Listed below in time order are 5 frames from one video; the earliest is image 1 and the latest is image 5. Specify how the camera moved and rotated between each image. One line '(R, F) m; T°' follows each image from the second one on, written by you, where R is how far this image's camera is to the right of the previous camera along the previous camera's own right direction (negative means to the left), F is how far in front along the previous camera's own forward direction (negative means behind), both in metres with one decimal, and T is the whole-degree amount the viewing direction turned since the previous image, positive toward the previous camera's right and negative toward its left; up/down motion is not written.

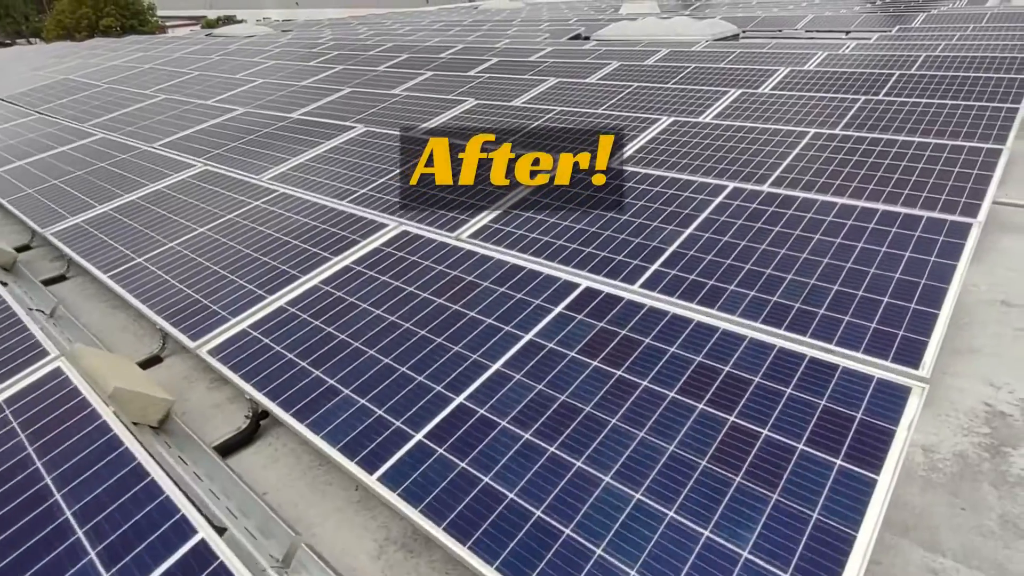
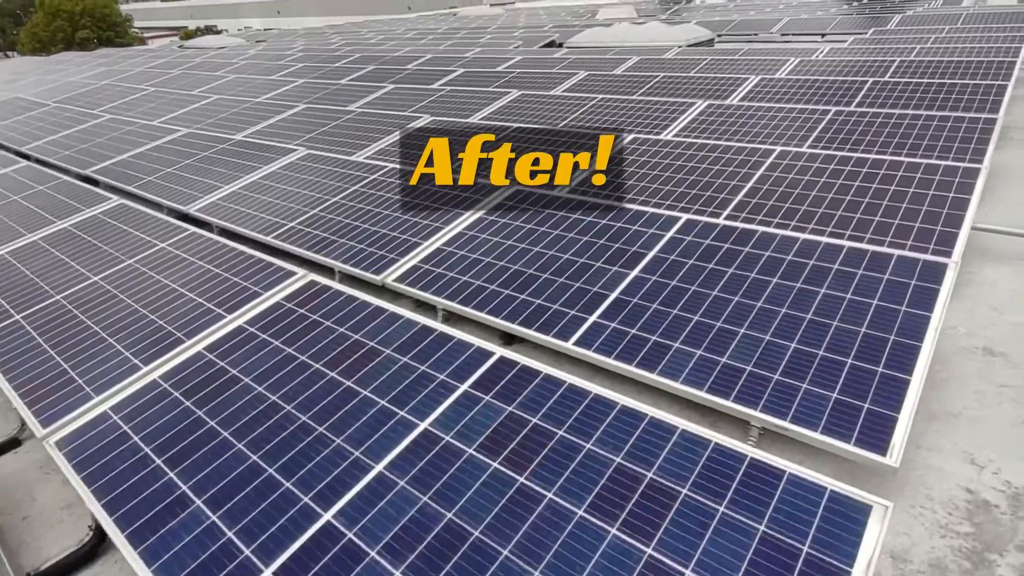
(+0.9, +1.0) m; +1°
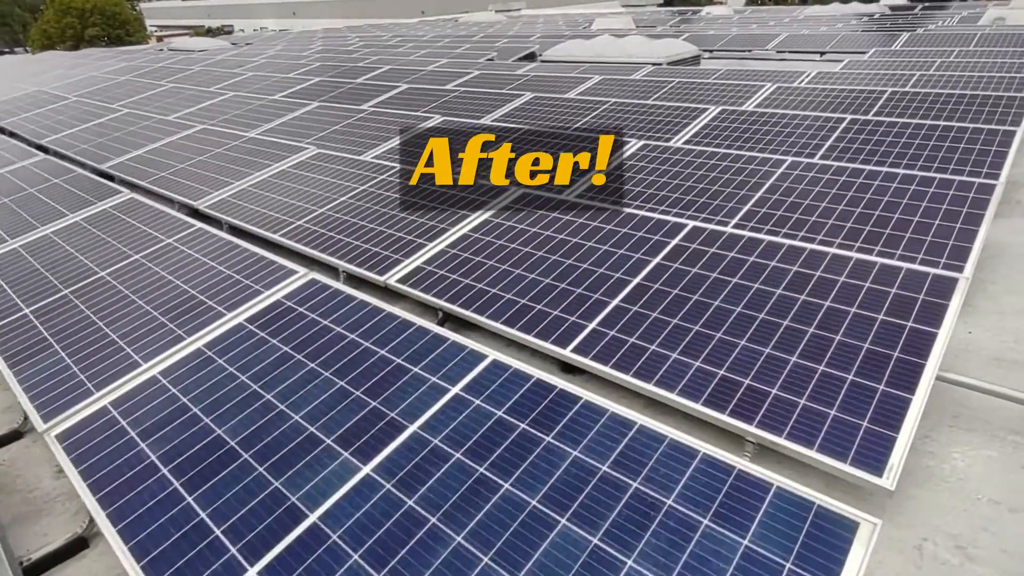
(+3.0, +3.1) m; -1°
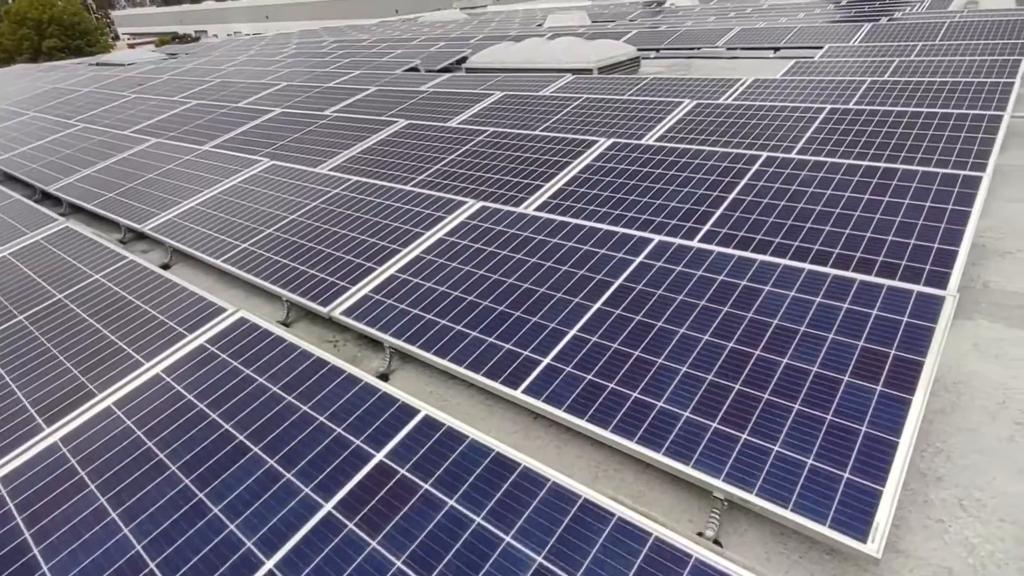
(+3.5, +3.7) m; +1°
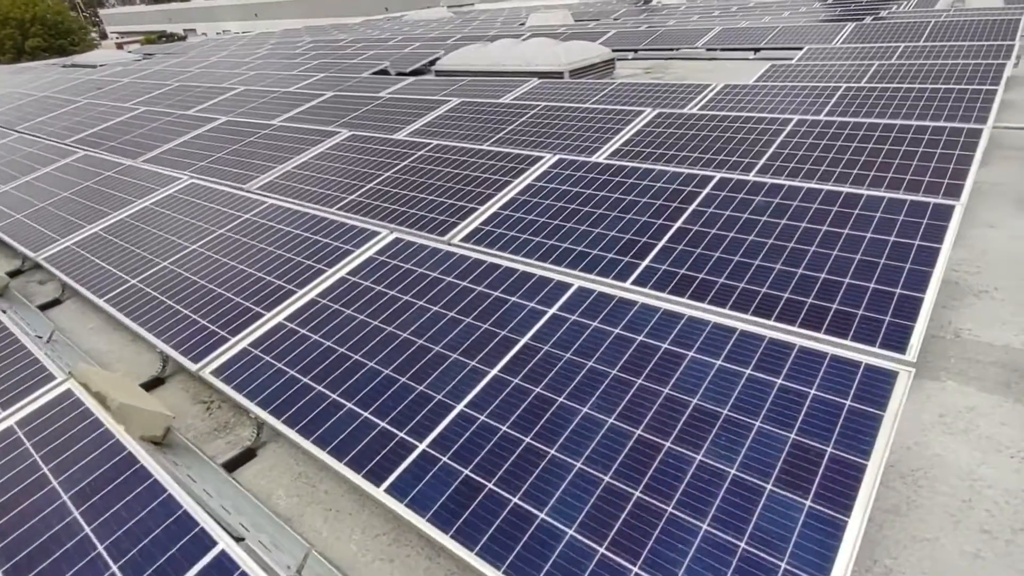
(+1.2, +1.1) m; 0°
